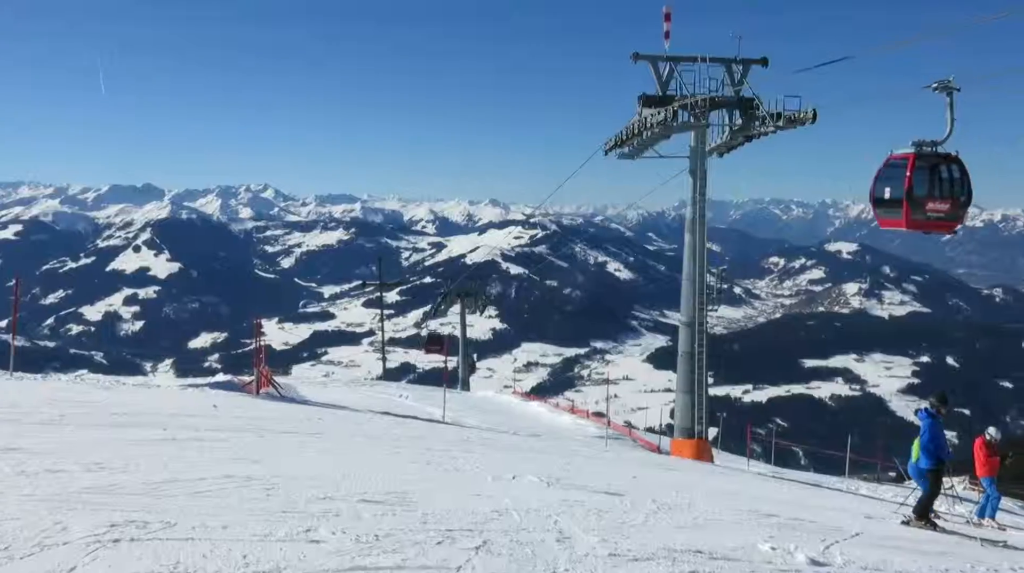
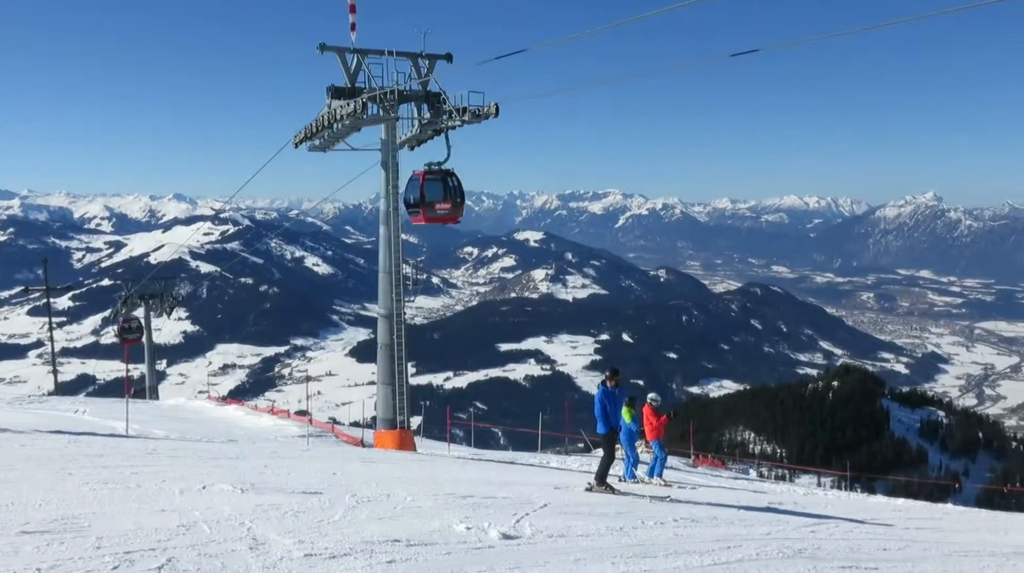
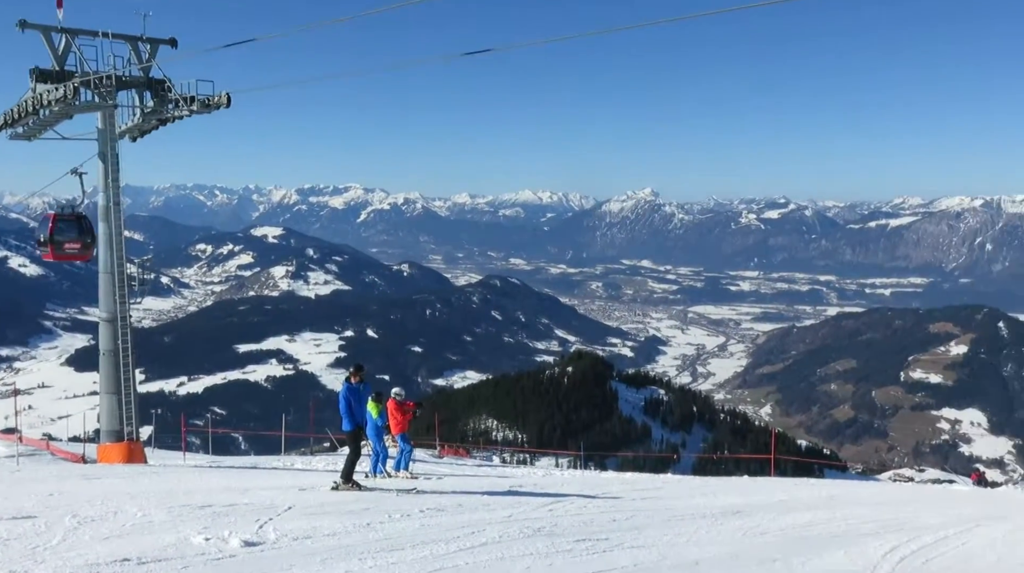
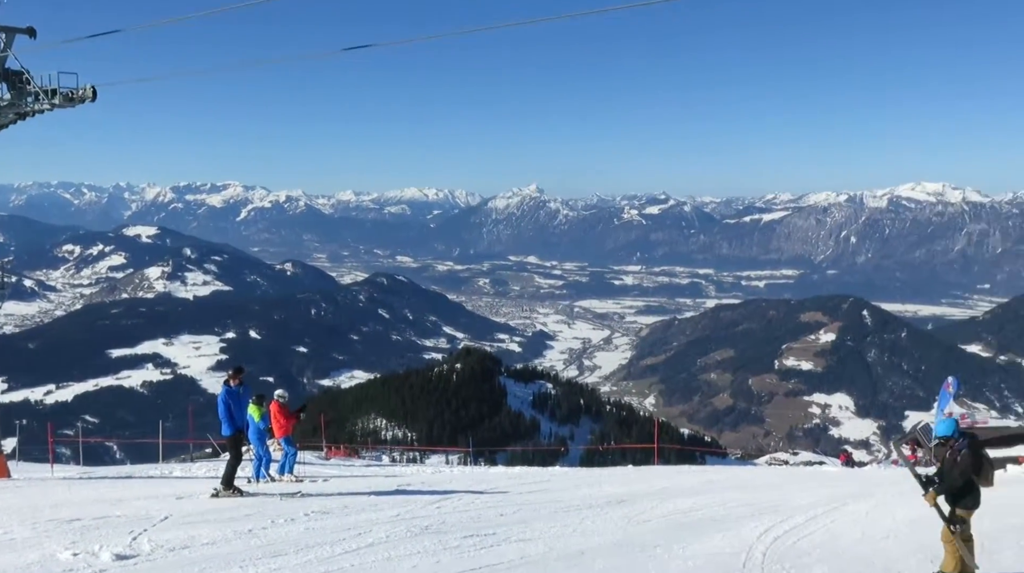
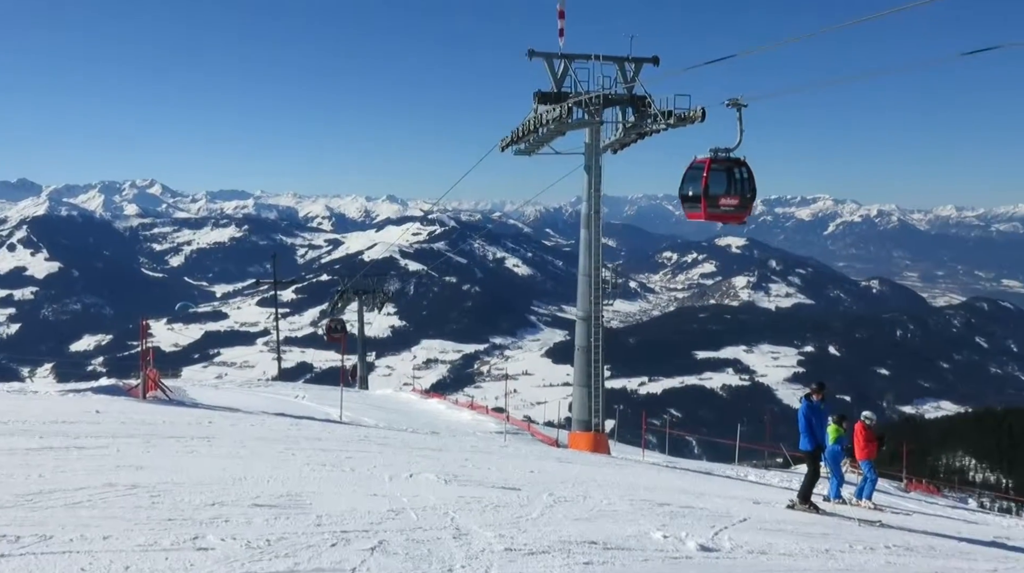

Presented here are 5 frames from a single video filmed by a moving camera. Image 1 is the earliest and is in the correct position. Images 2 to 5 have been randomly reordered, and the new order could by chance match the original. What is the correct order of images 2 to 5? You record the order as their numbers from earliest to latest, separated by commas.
5, 2, 3, 4
